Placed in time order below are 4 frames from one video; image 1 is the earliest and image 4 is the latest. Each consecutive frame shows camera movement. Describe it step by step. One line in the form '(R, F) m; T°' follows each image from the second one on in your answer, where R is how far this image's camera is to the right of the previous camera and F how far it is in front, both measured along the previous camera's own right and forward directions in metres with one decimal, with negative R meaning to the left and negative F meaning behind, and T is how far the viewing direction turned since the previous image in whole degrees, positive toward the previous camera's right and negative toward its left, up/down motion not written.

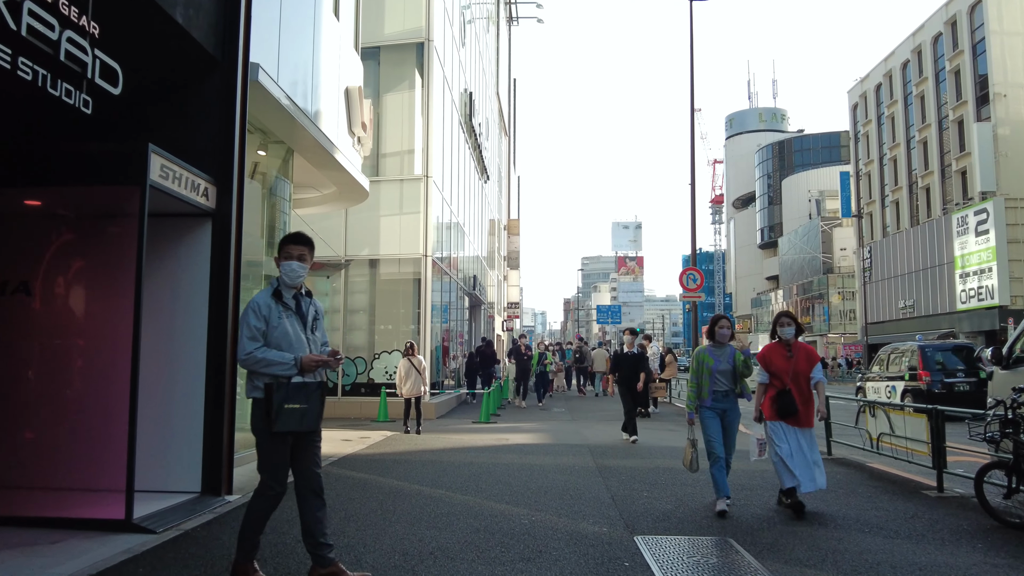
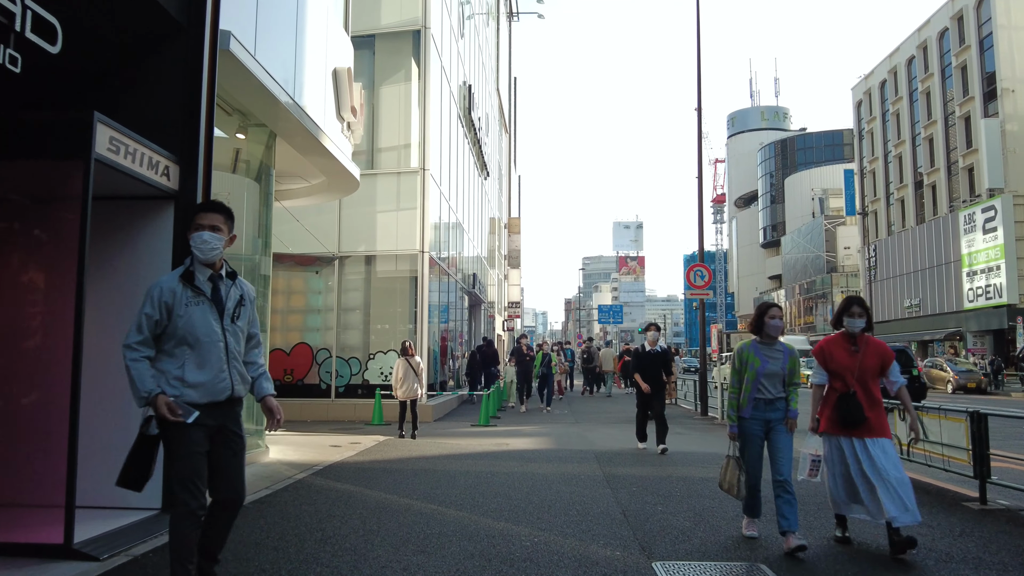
(0.0, +0.7) m; 0°
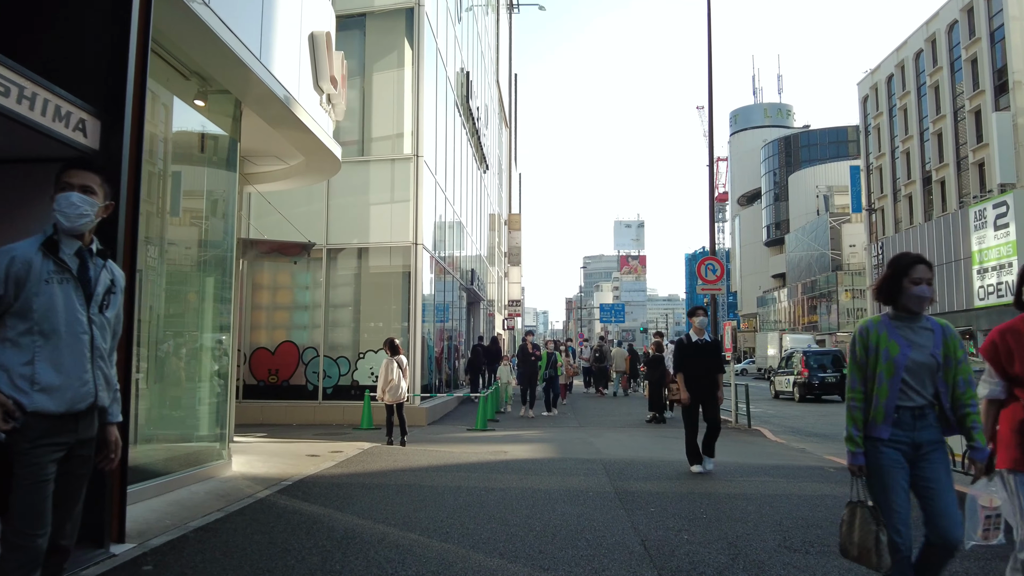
(0.0, +1.1) m; 0°
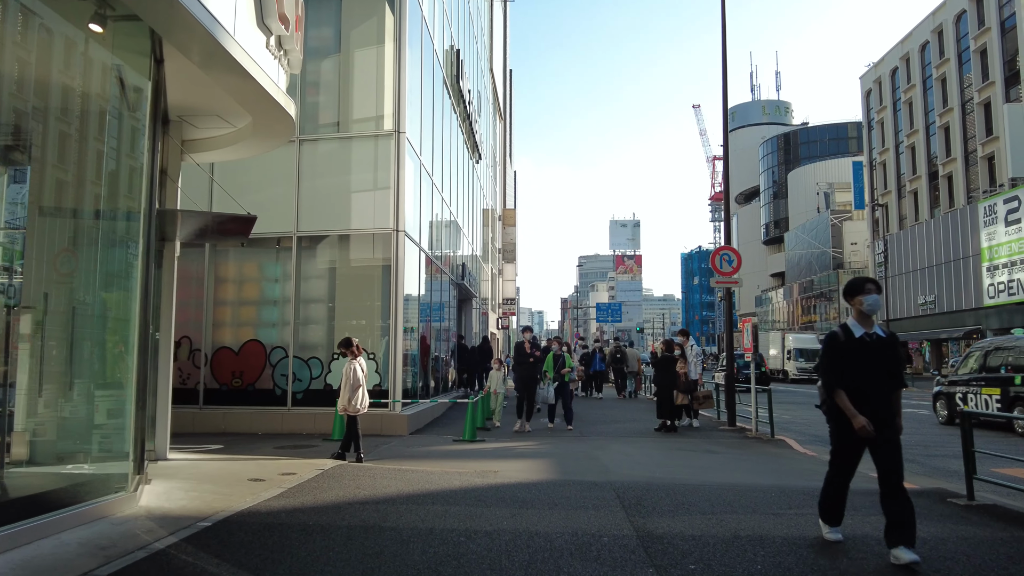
(0.0, +1.7) m; 0°
